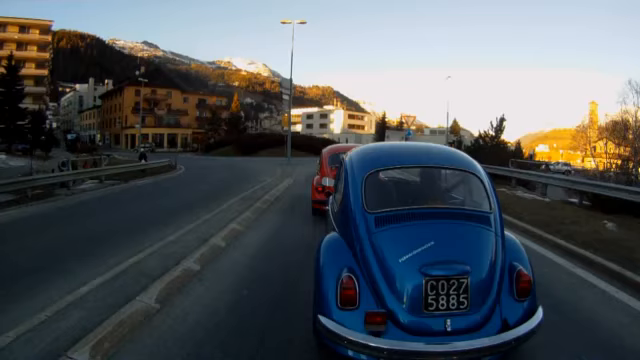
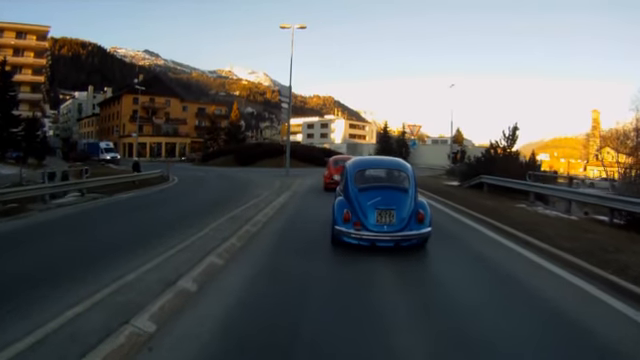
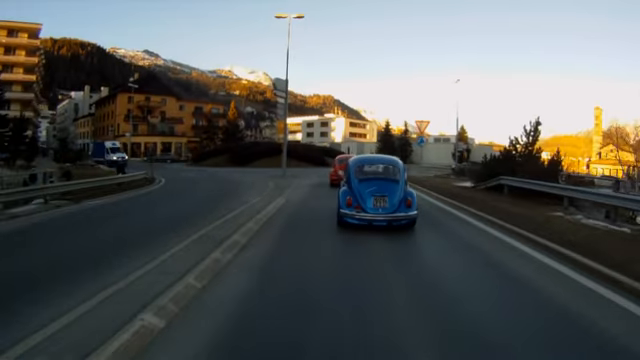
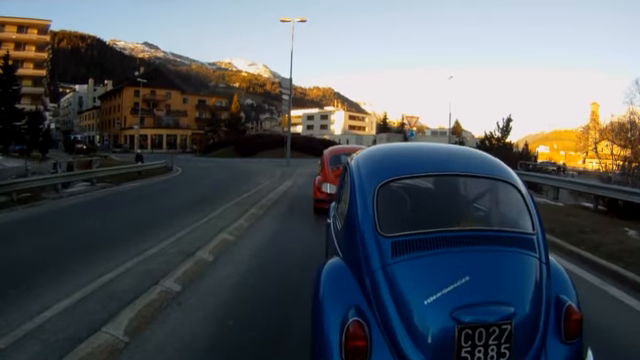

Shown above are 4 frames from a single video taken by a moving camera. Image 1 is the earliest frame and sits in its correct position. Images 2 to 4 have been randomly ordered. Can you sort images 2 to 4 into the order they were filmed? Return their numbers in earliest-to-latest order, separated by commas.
4, 2, 3
